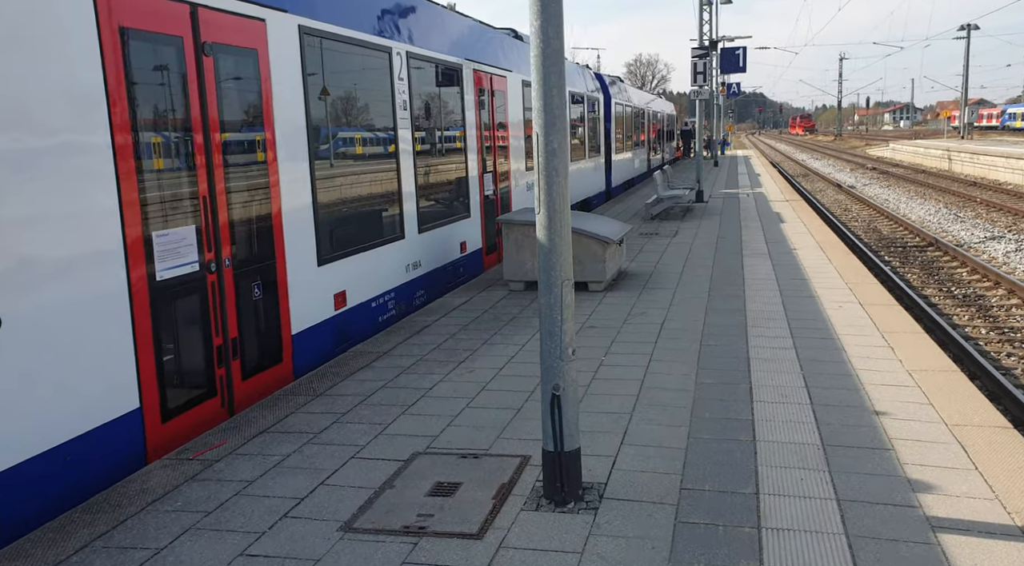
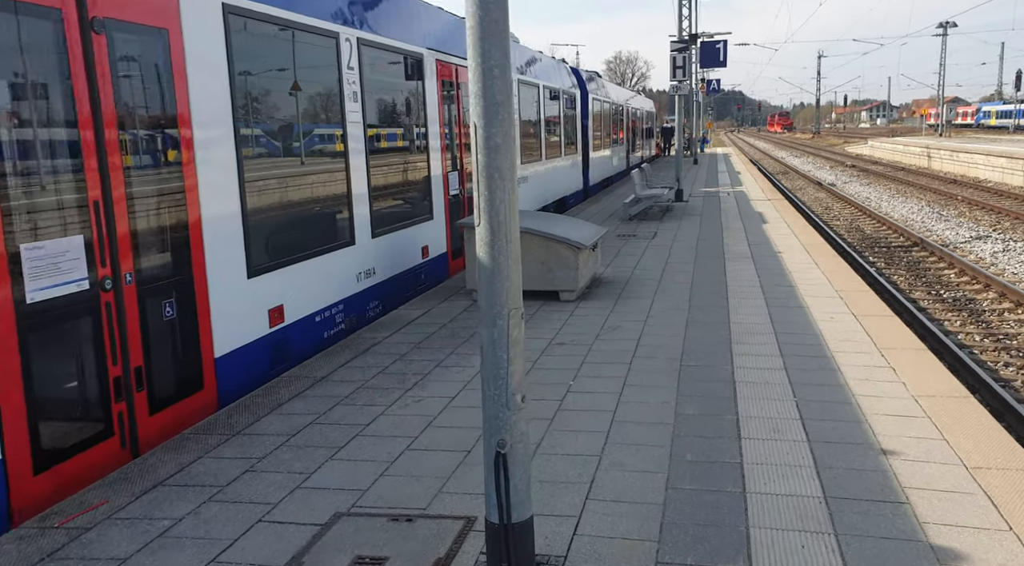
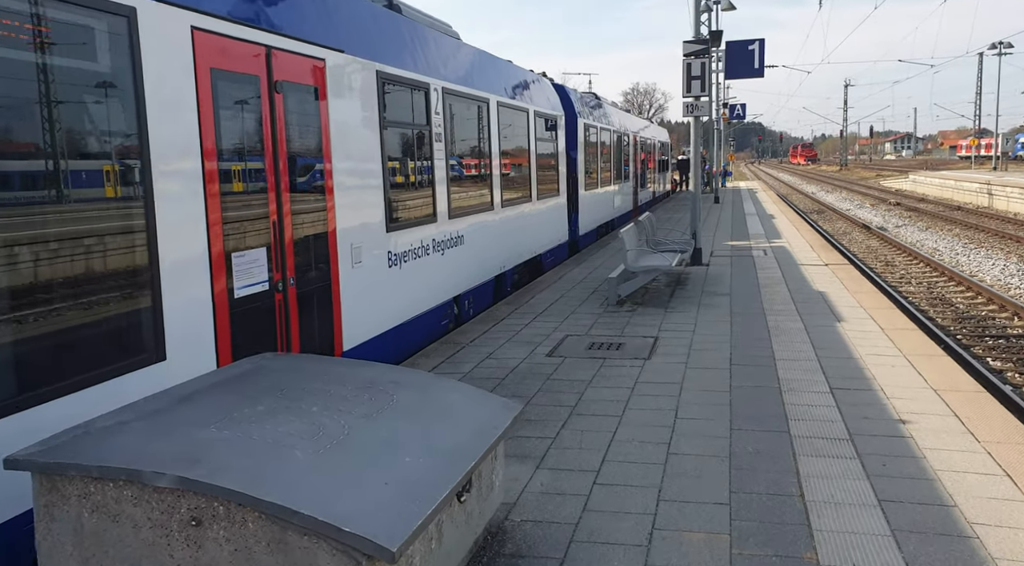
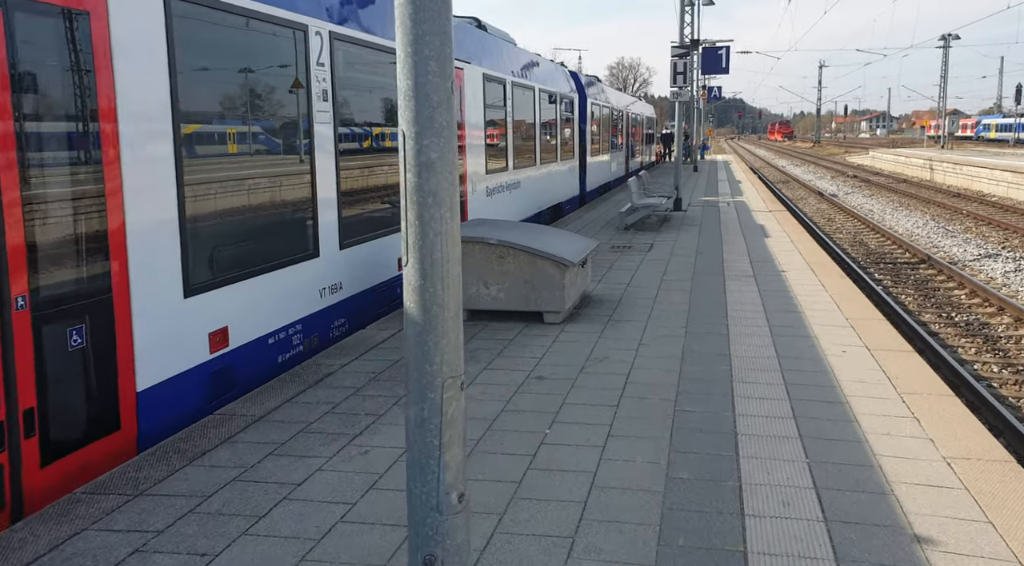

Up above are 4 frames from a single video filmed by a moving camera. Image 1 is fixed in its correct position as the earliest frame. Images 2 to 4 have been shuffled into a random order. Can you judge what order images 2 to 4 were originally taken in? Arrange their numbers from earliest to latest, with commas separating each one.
2, 4, 3
